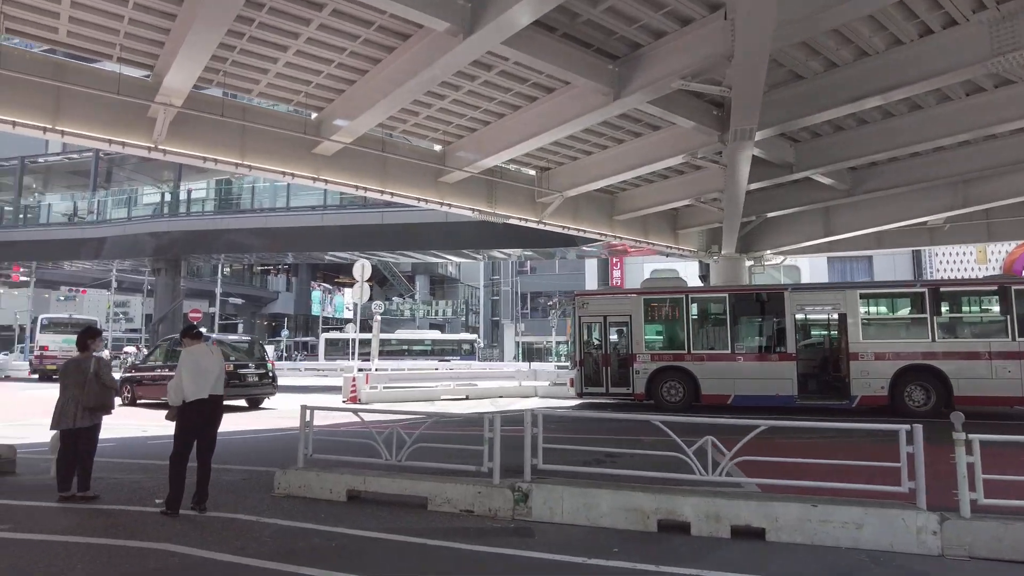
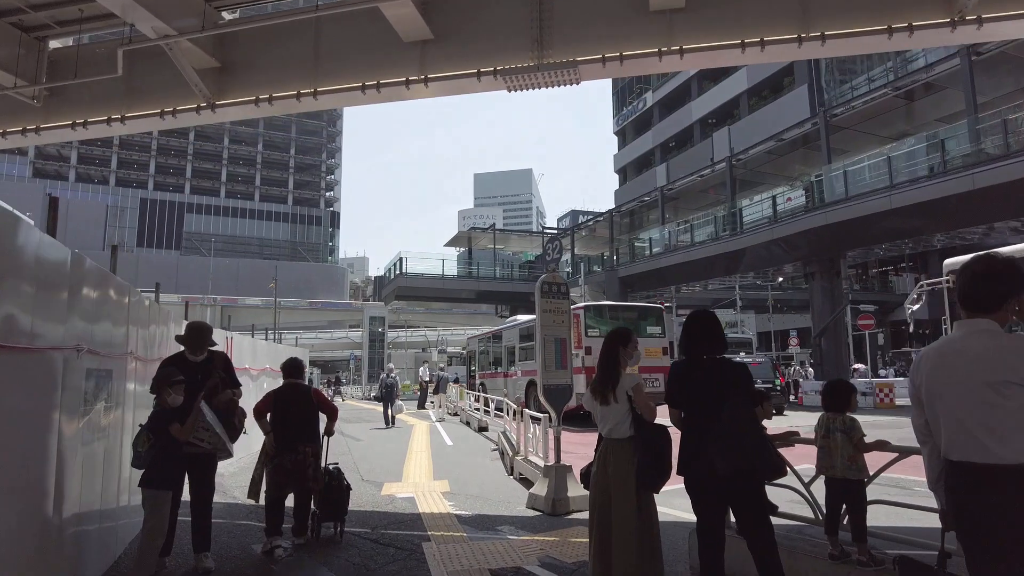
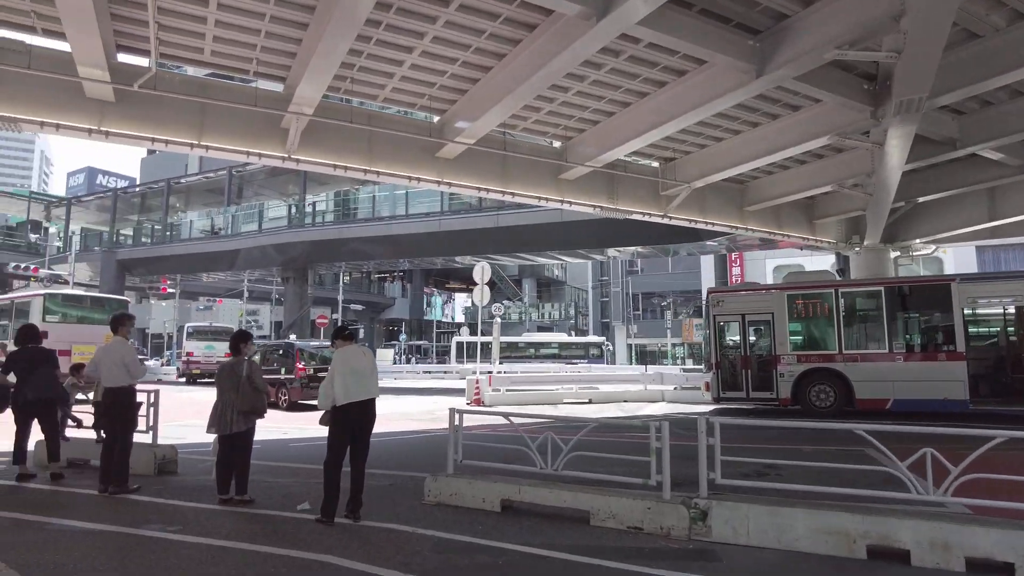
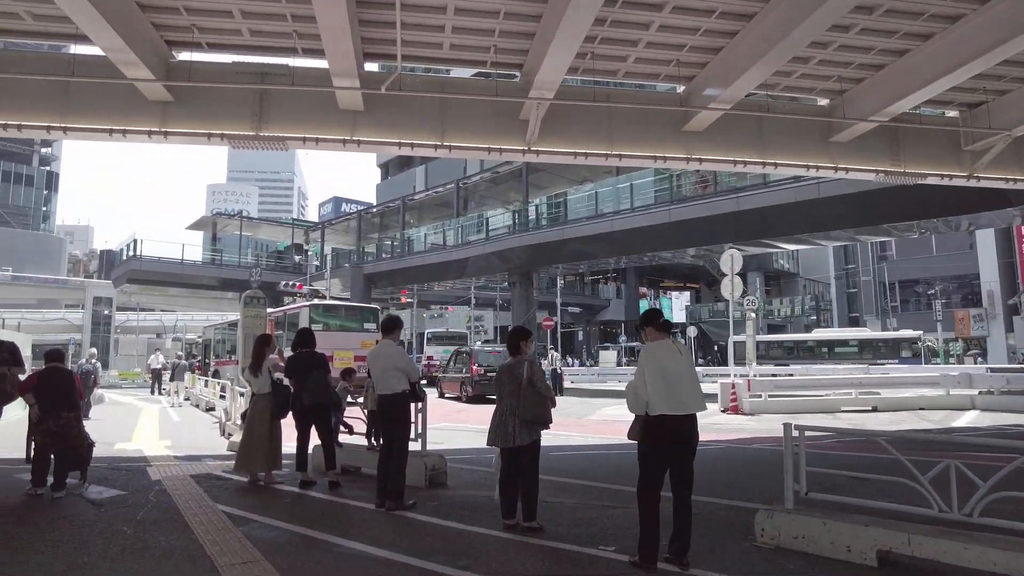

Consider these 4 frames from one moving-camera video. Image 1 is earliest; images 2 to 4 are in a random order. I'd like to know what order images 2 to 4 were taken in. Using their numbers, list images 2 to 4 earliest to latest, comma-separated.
3, 4, 2
